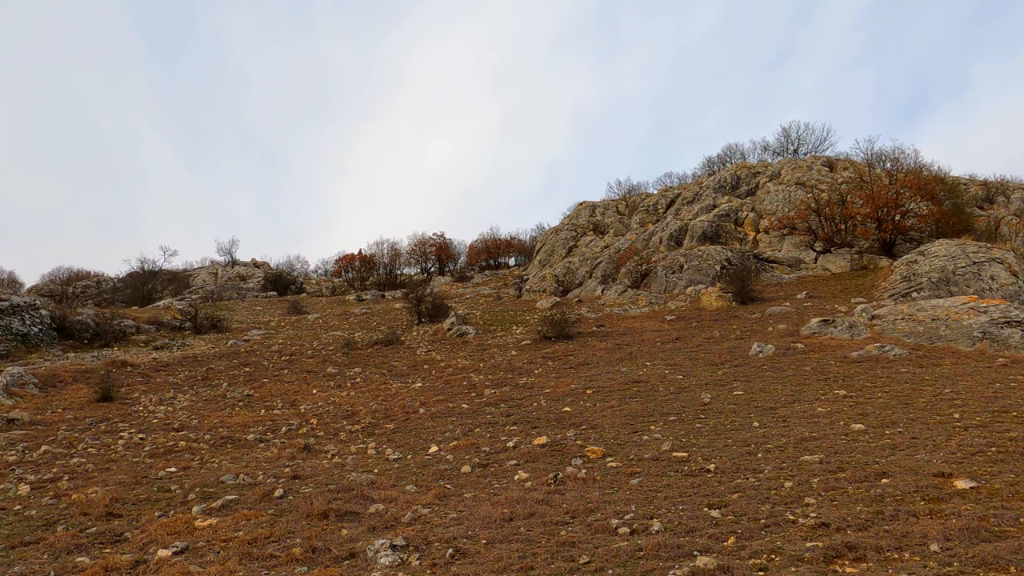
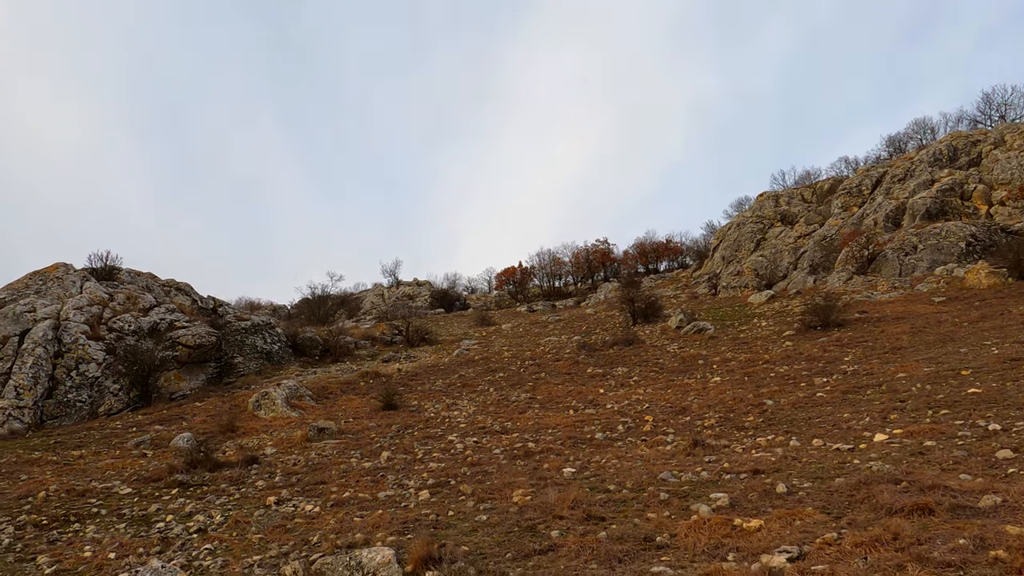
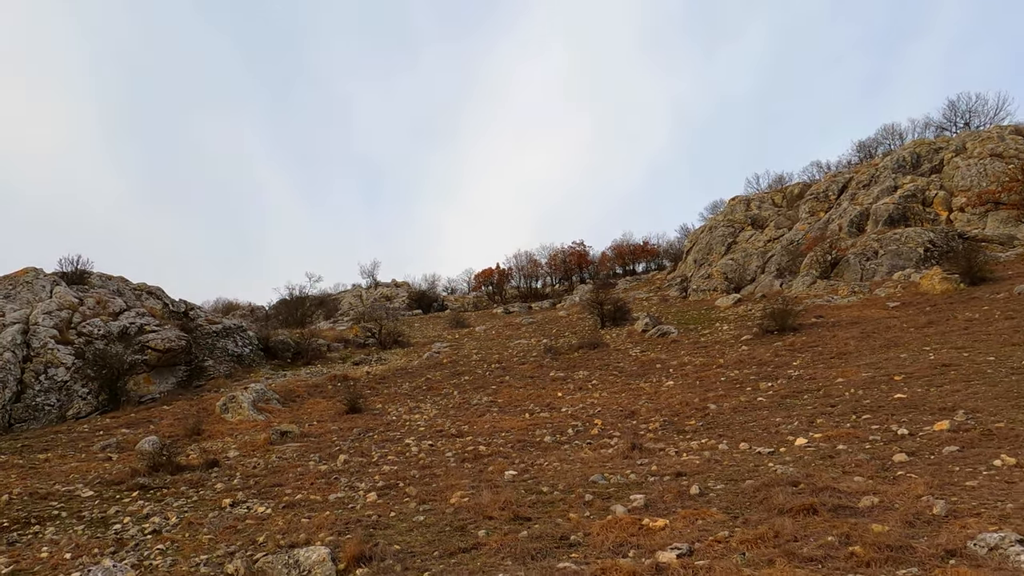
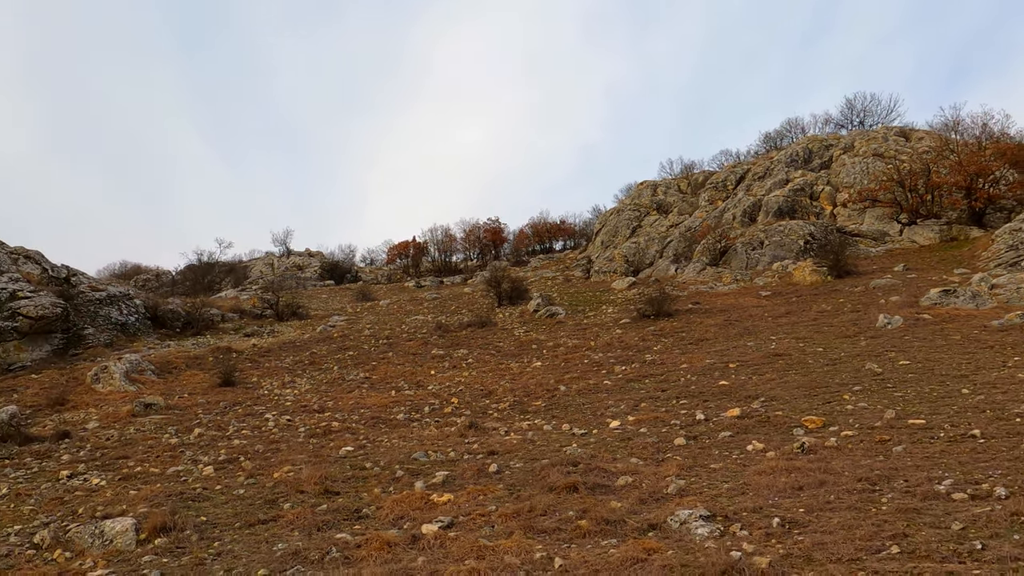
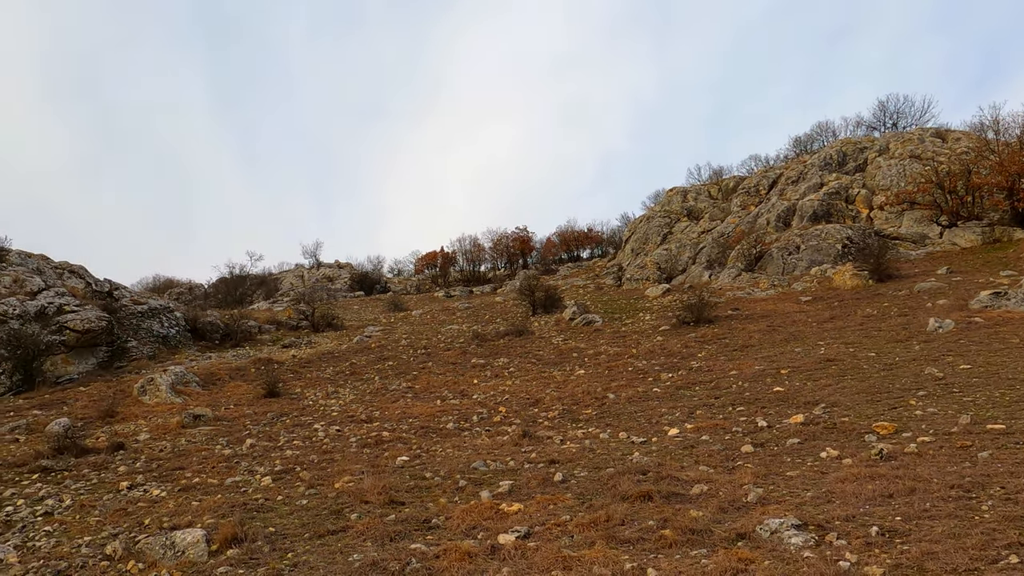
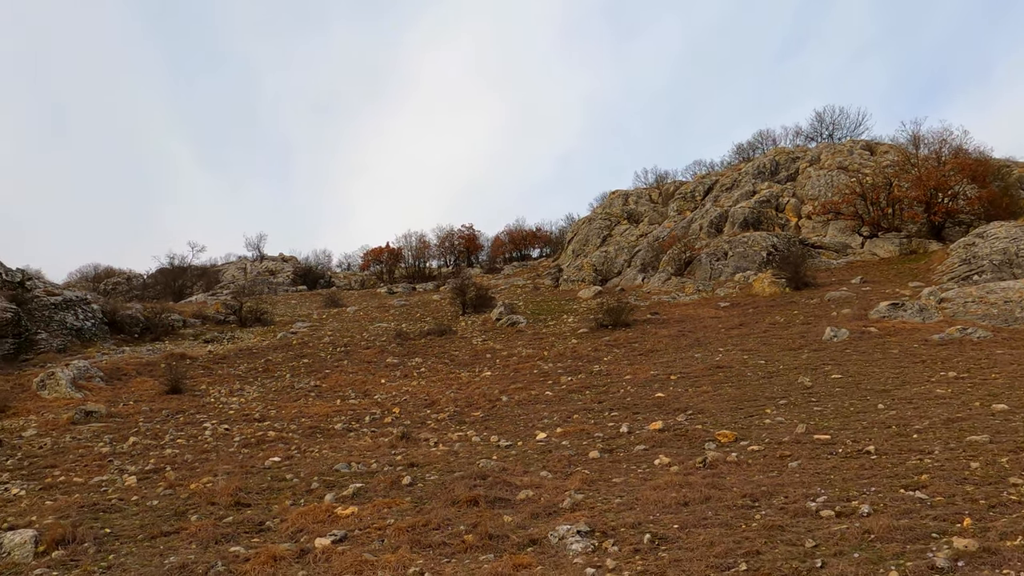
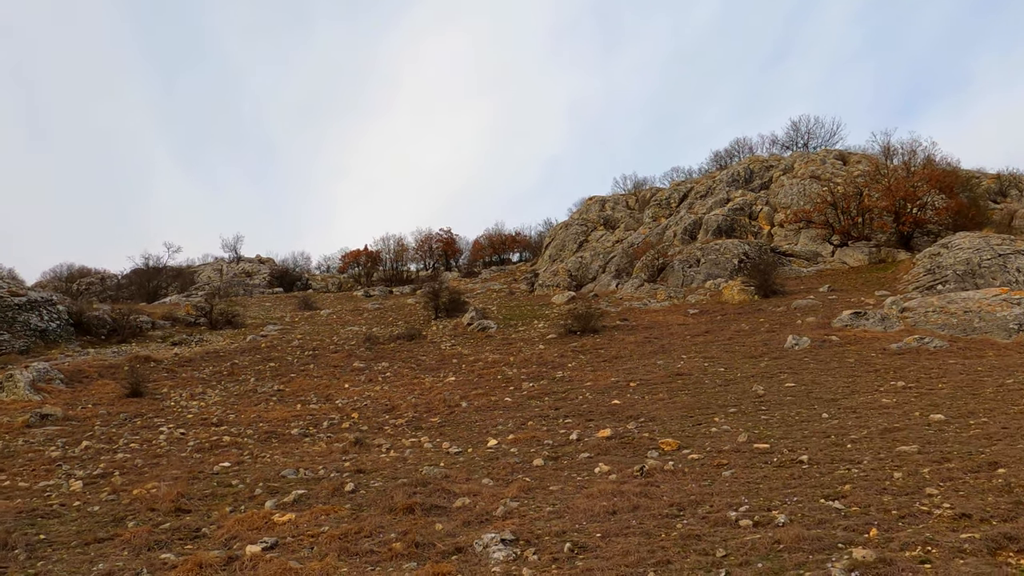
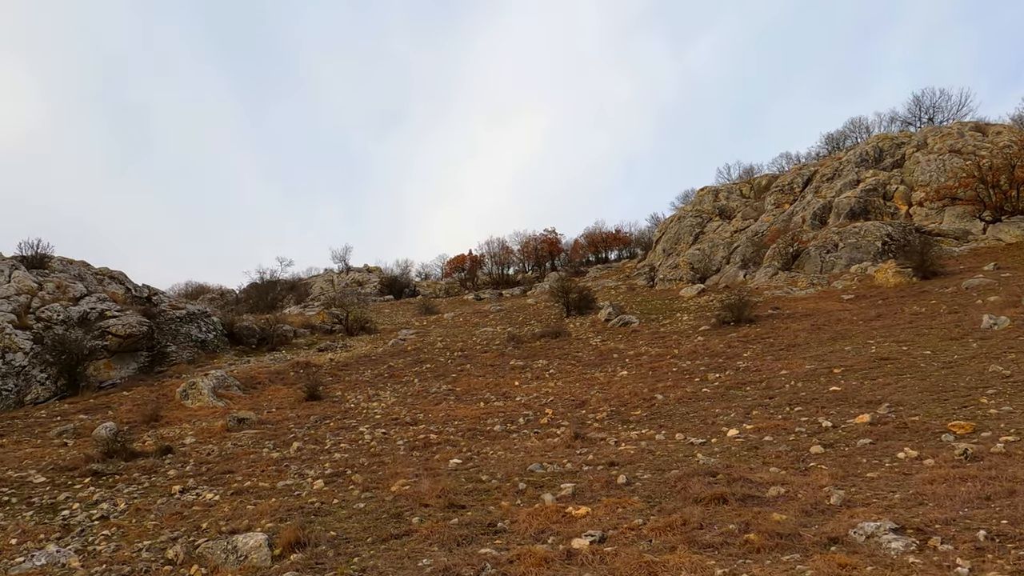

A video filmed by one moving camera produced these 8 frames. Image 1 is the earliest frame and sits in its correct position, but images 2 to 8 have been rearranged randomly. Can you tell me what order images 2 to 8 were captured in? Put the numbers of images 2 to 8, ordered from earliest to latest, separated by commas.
7, 6, 4, 5, 8, 3, 2
